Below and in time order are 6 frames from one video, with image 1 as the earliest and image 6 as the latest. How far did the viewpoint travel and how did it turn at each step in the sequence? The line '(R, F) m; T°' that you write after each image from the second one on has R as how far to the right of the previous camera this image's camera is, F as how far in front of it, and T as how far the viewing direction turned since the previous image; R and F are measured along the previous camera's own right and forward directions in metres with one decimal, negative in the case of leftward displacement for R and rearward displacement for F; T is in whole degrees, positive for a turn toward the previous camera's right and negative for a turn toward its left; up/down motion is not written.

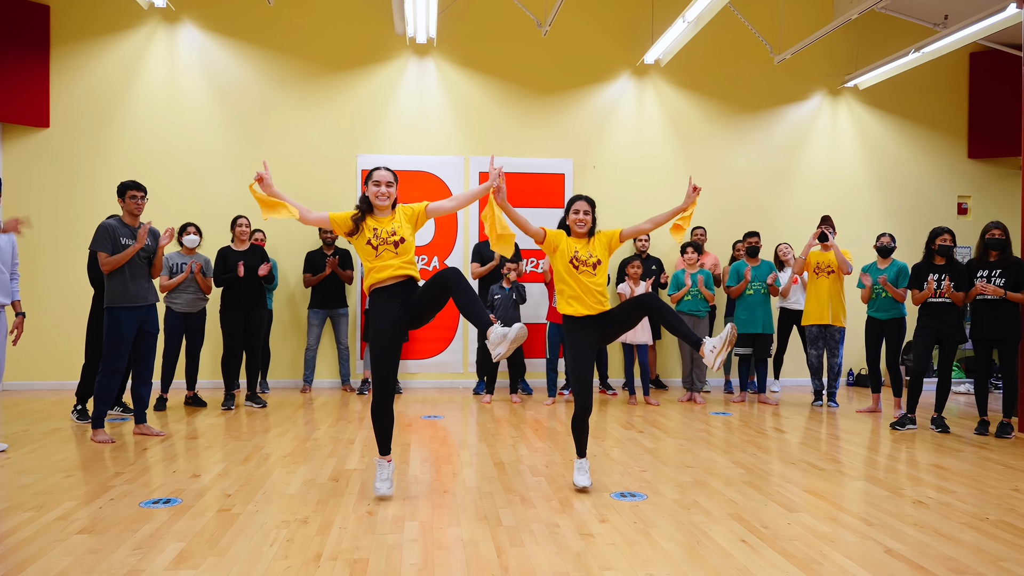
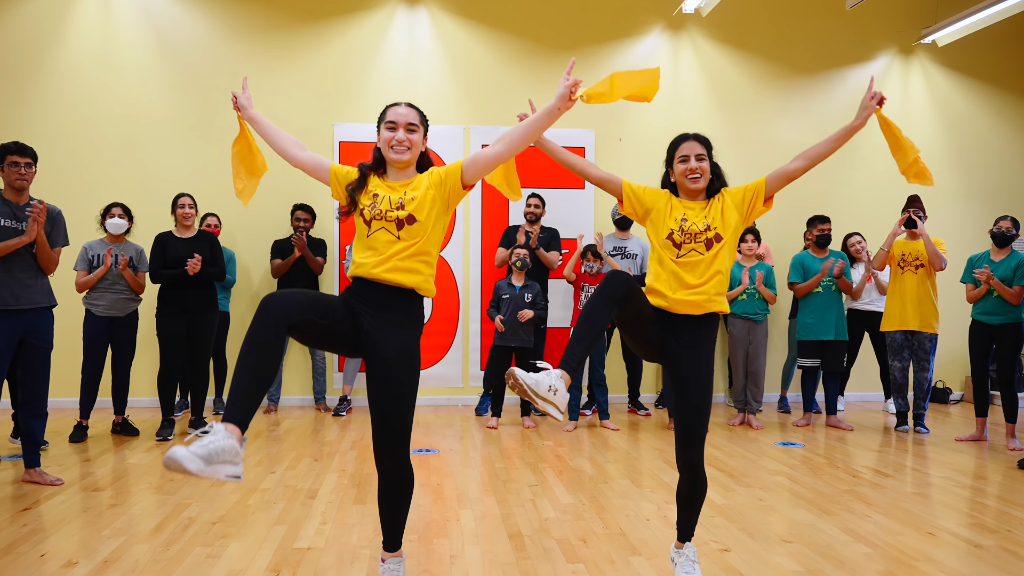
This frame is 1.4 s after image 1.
(-0.1, +1.2) m; 0°
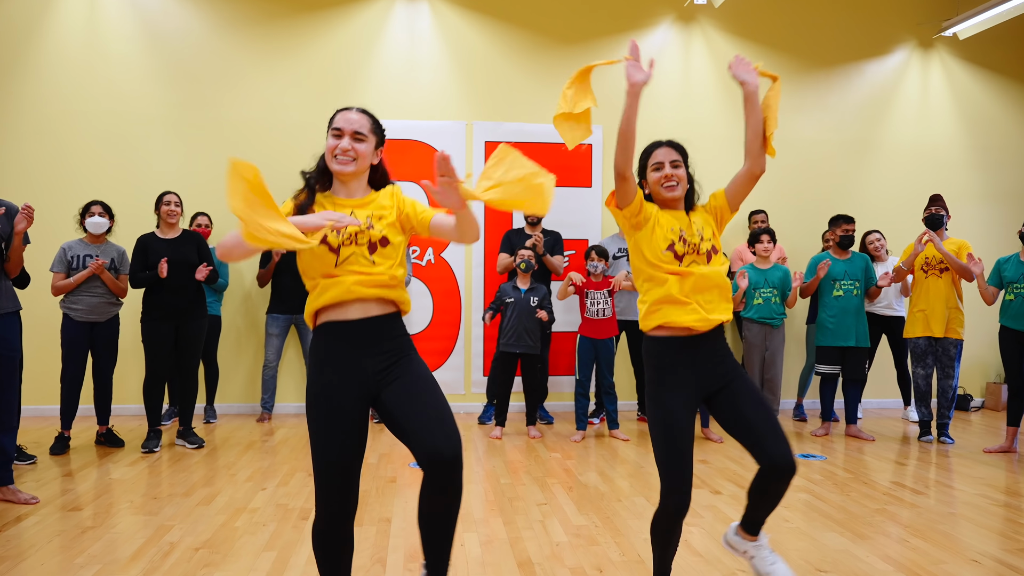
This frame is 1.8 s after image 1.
(0.0, +0.2) m; 0°
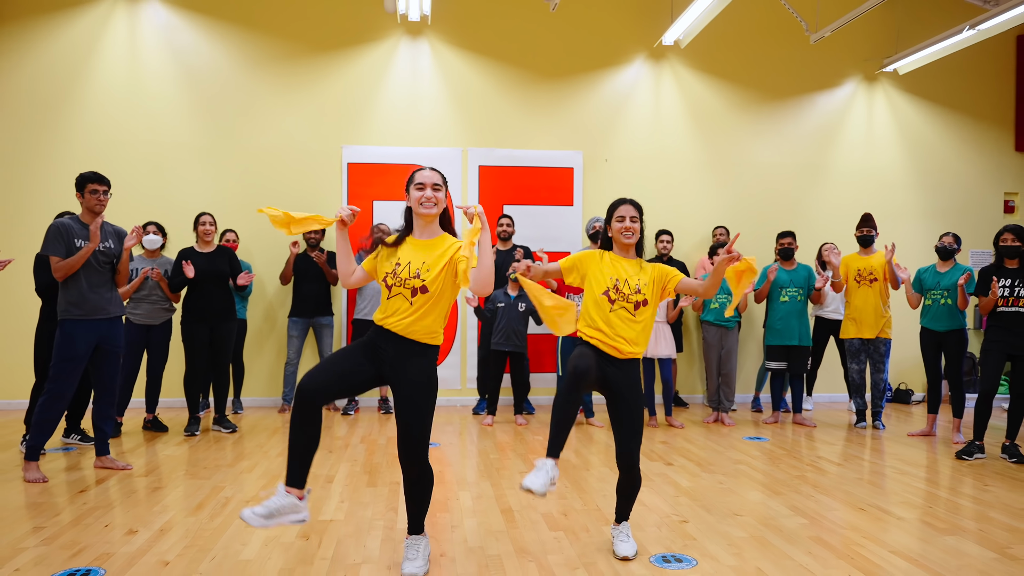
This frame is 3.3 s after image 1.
(0.0, -0.7) m; 0°
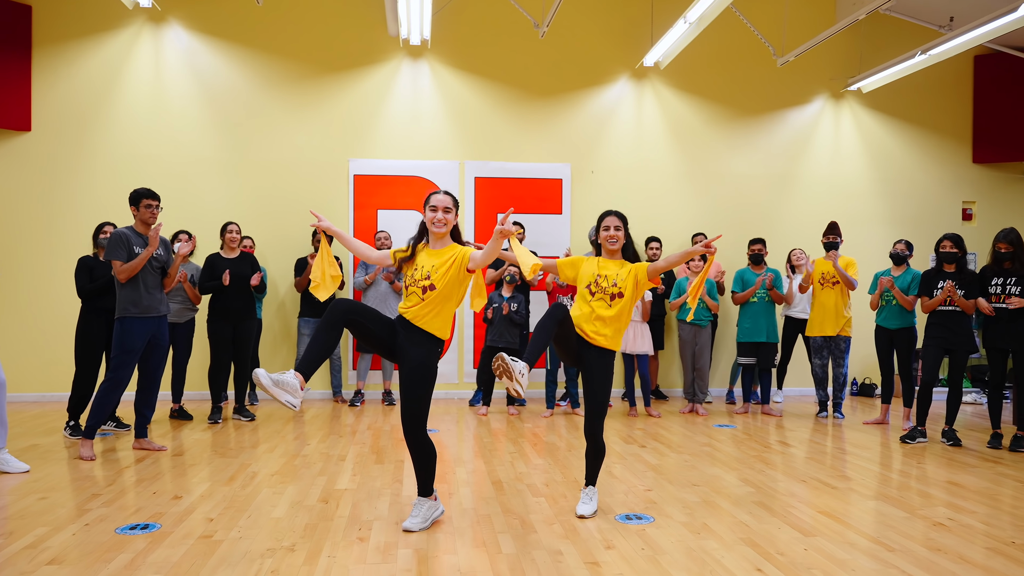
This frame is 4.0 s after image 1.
(0.0, -0.5) m; 0°
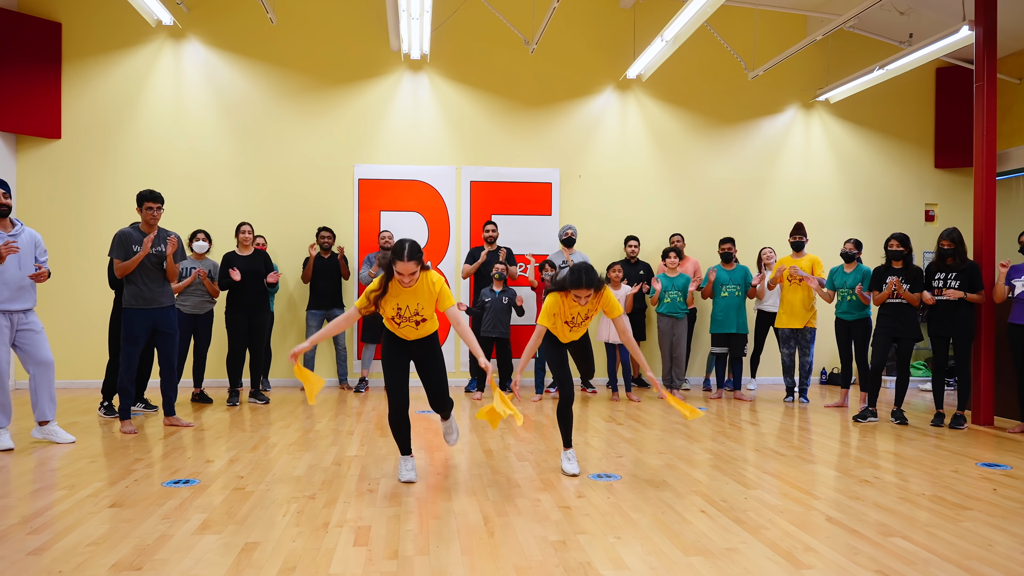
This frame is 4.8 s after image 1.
(0.0, -0.5) m; 0°
